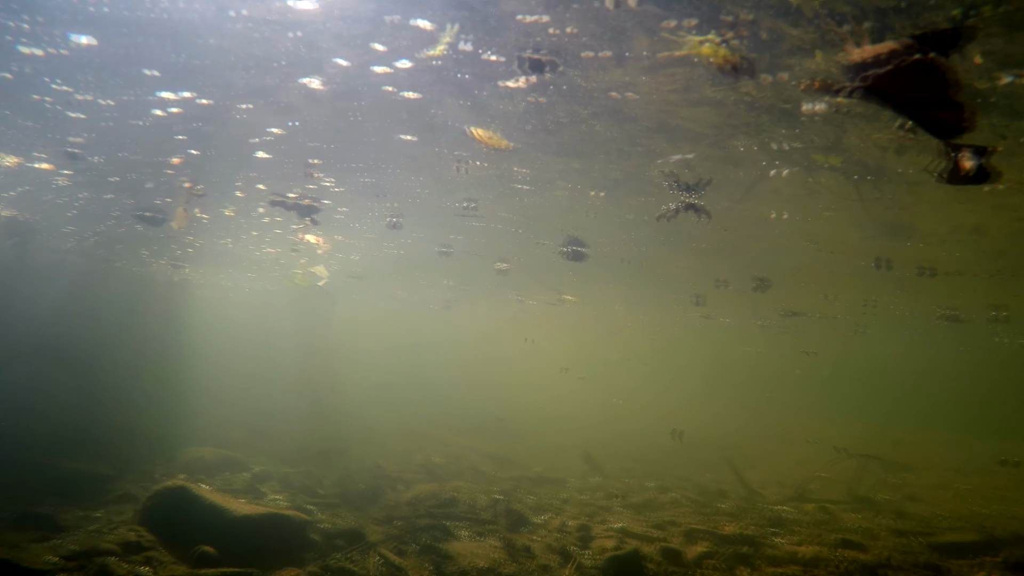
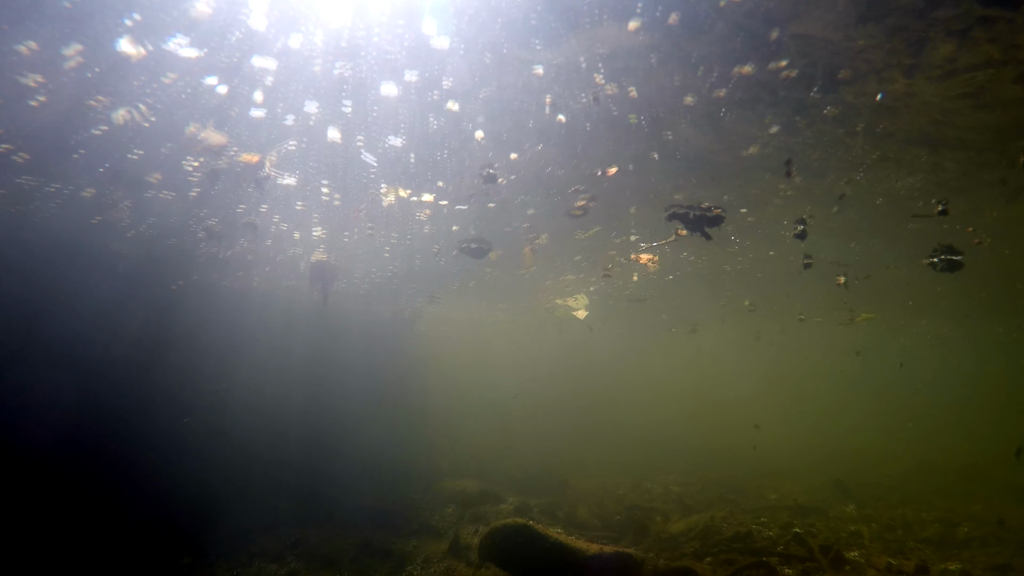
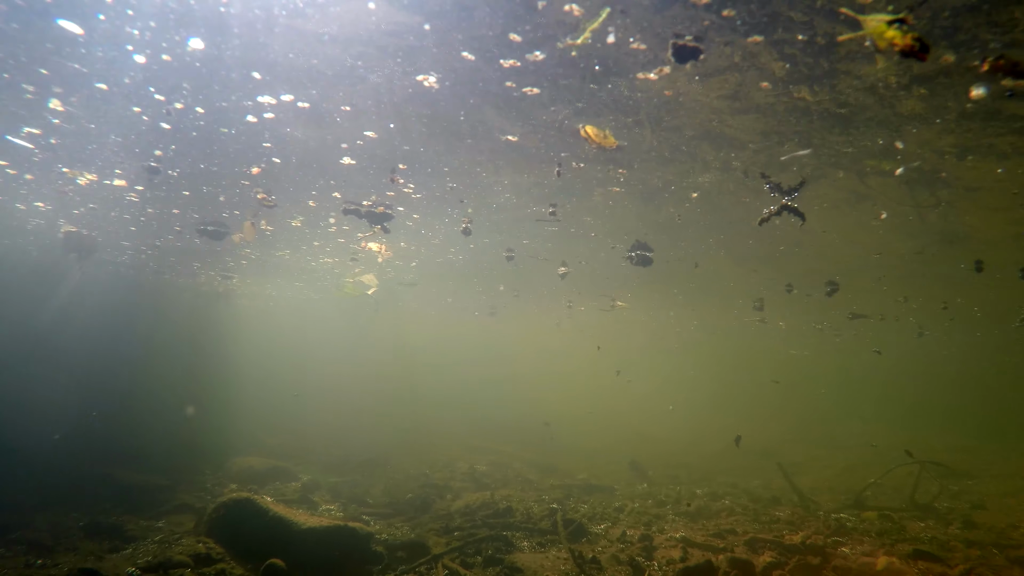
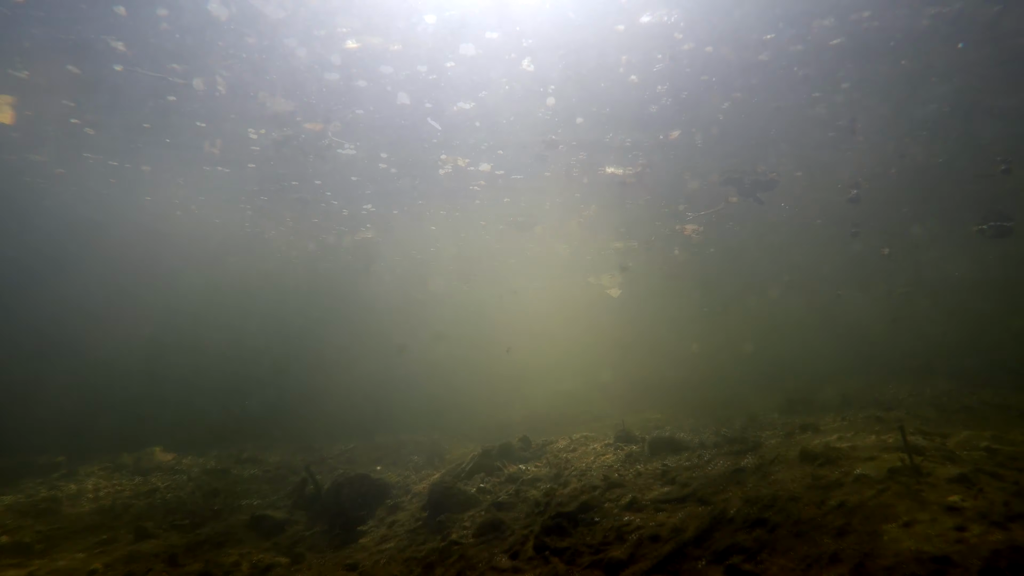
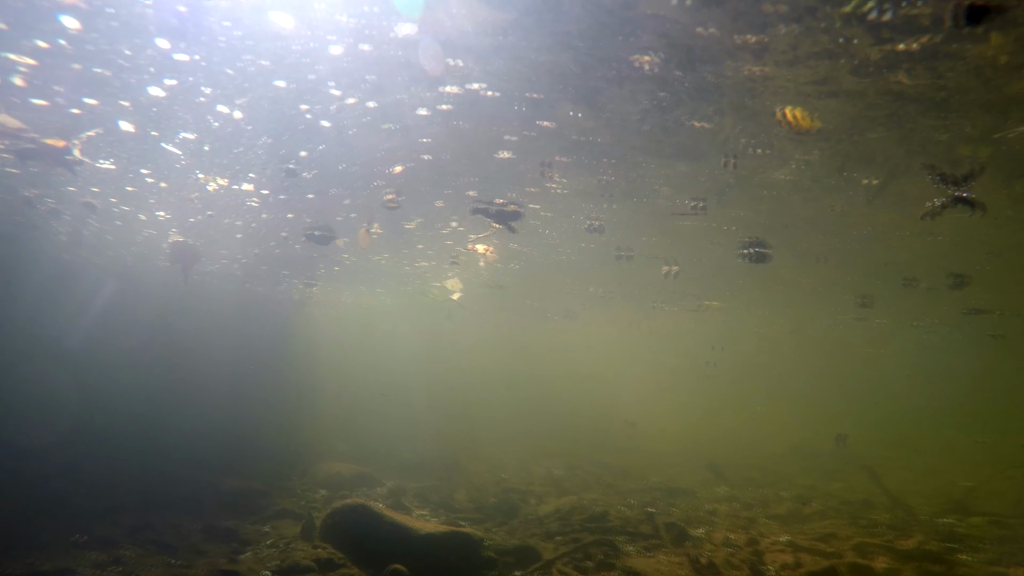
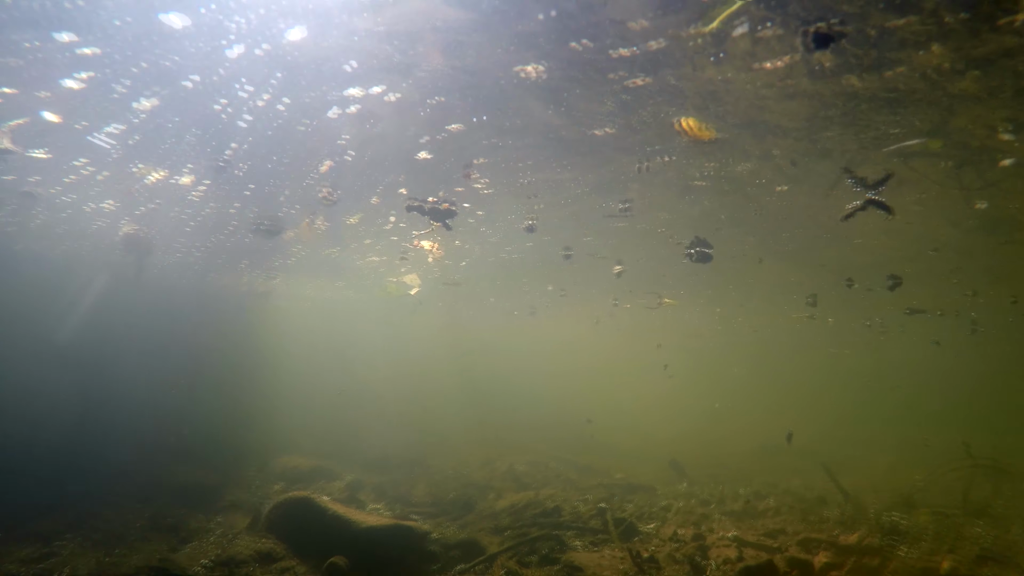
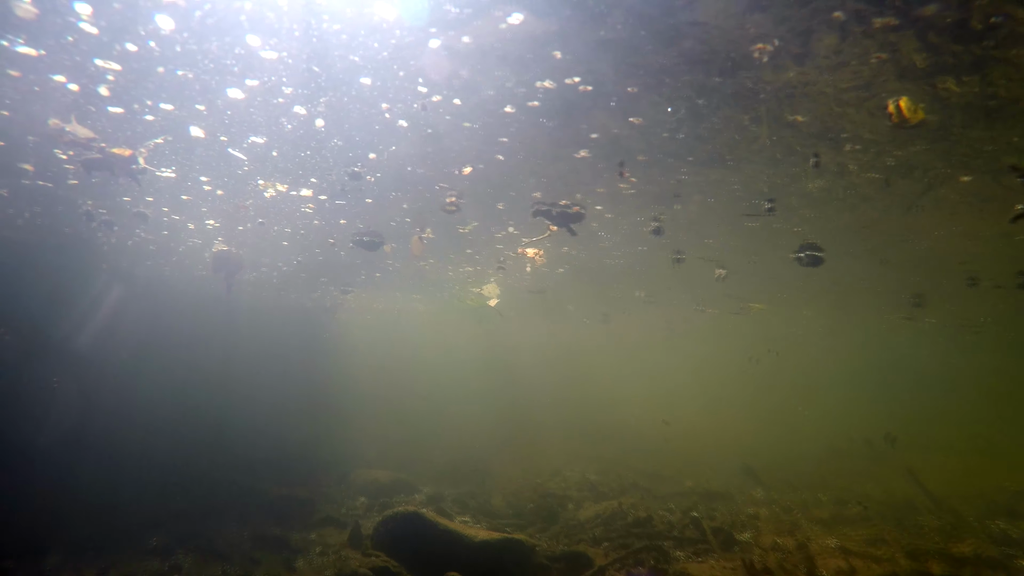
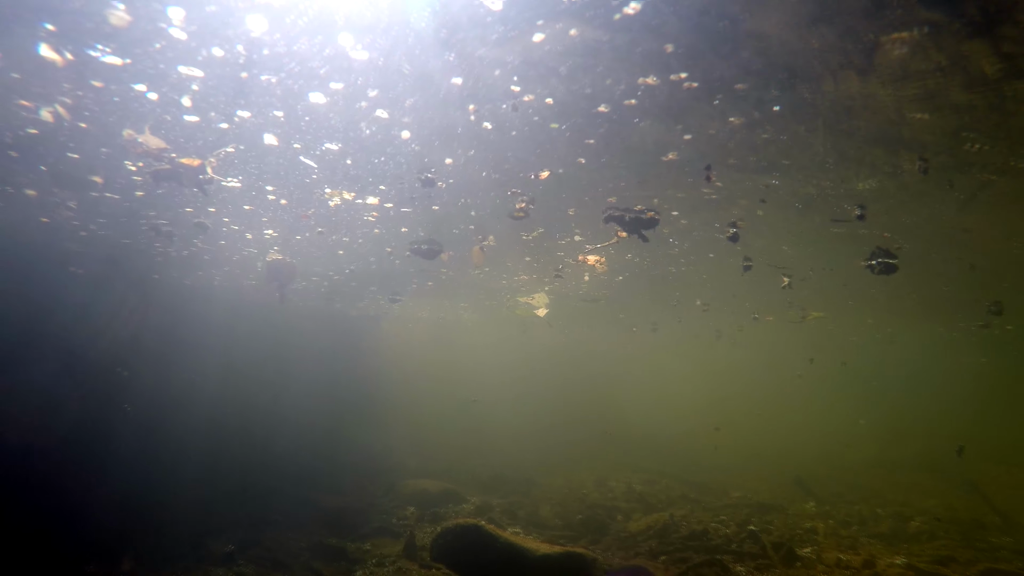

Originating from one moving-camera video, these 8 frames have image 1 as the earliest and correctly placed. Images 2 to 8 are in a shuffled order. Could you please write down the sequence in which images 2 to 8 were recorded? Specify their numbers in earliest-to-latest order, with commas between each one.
3, 6, 5, 7, 8, 2, 4
